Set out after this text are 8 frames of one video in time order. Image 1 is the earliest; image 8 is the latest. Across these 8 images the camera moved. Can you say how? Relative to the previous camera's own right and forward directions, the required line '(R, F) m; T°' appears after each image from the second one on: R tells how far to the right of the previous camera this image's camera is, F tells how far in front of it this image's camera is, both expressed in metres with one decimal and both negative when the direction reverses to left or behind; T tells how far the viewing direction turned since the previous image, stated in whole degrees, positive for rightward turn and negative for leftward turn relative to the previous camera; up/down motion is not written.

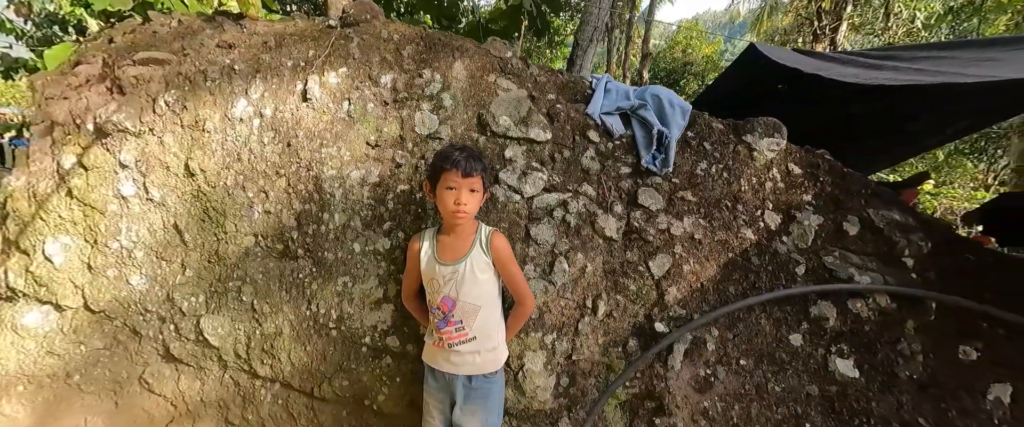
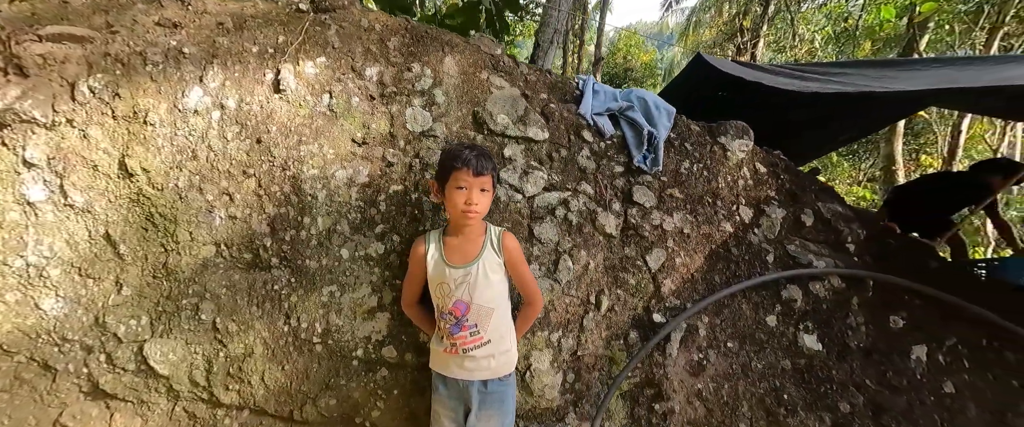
(-0.3, 0.0) m; +9°
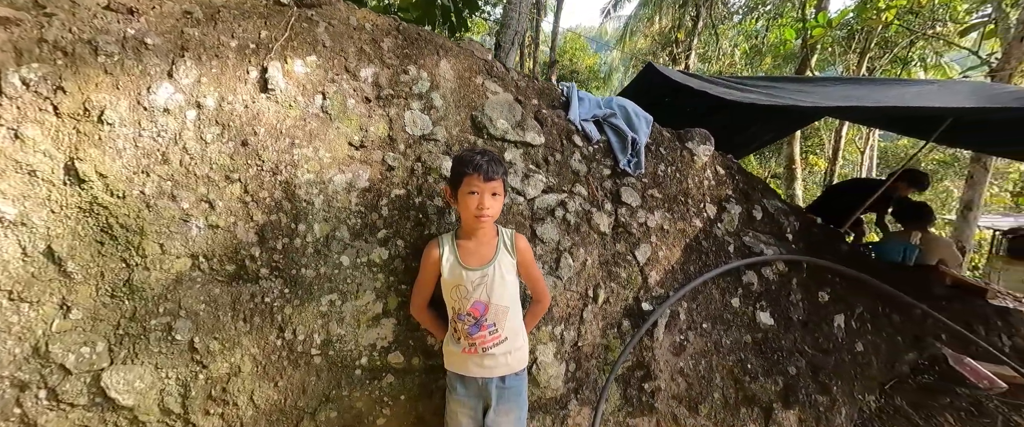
(-0.3, 0.0) m; +9°
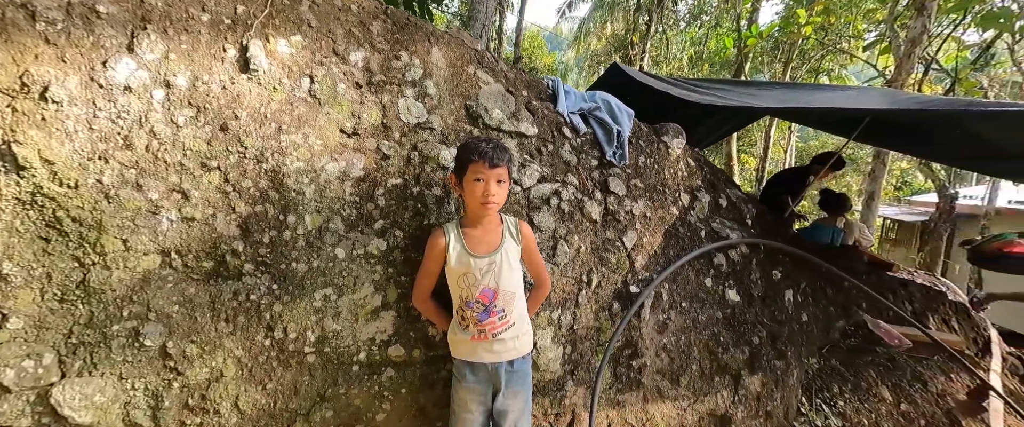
(-0.2, 0.0) m; +7°
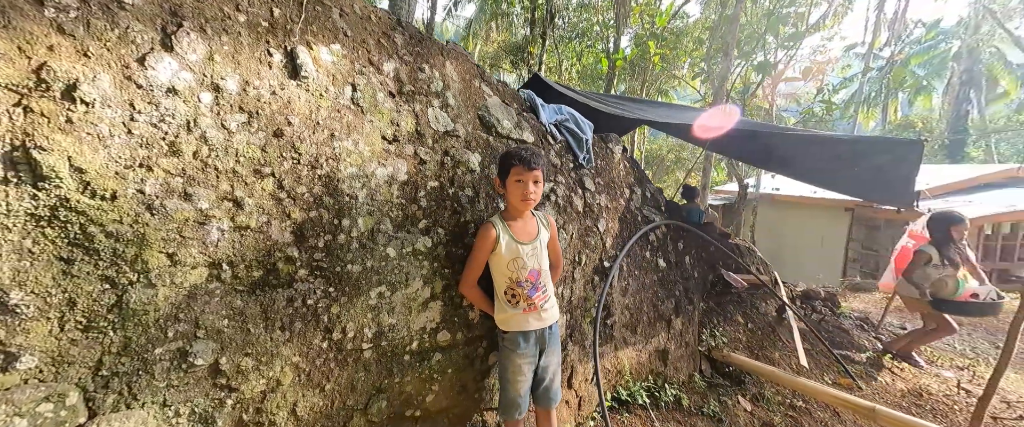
(-0.7, -0.2) m; +18°
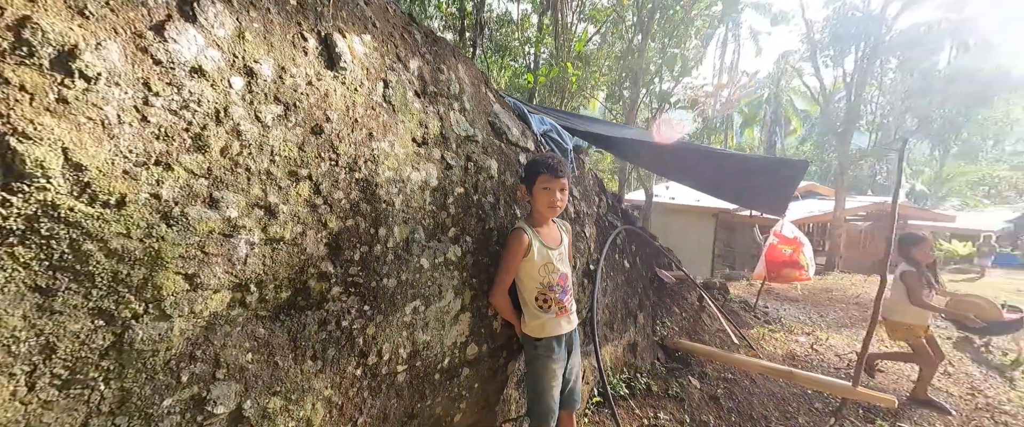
(-0.6, +0.1) m; +14°
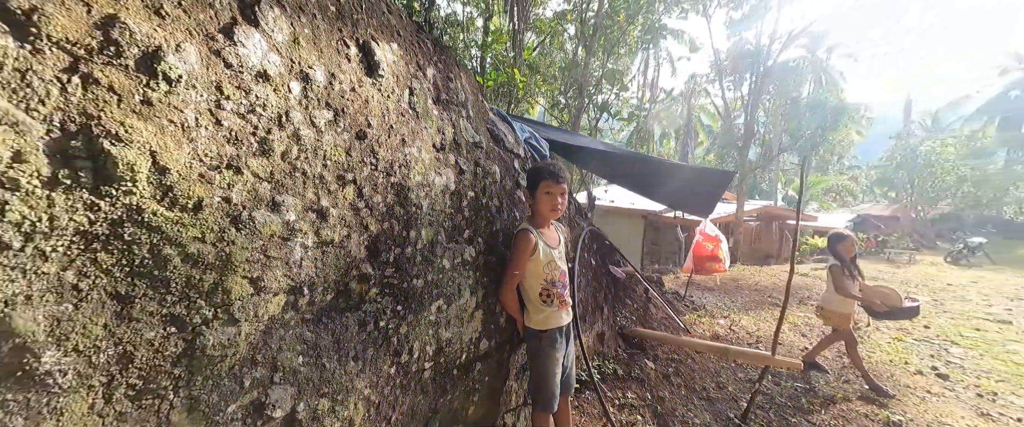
(-0.3, -0.1) m; +10°
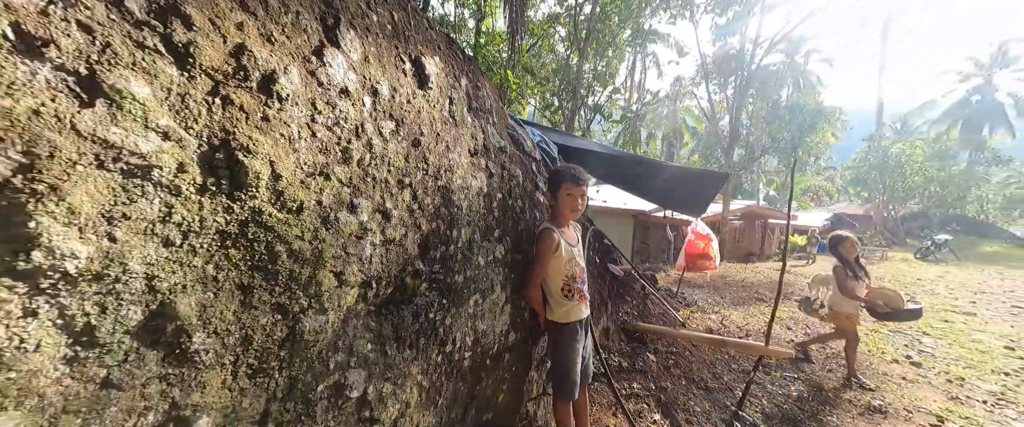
(-0.2, -0.1) m; +2°
